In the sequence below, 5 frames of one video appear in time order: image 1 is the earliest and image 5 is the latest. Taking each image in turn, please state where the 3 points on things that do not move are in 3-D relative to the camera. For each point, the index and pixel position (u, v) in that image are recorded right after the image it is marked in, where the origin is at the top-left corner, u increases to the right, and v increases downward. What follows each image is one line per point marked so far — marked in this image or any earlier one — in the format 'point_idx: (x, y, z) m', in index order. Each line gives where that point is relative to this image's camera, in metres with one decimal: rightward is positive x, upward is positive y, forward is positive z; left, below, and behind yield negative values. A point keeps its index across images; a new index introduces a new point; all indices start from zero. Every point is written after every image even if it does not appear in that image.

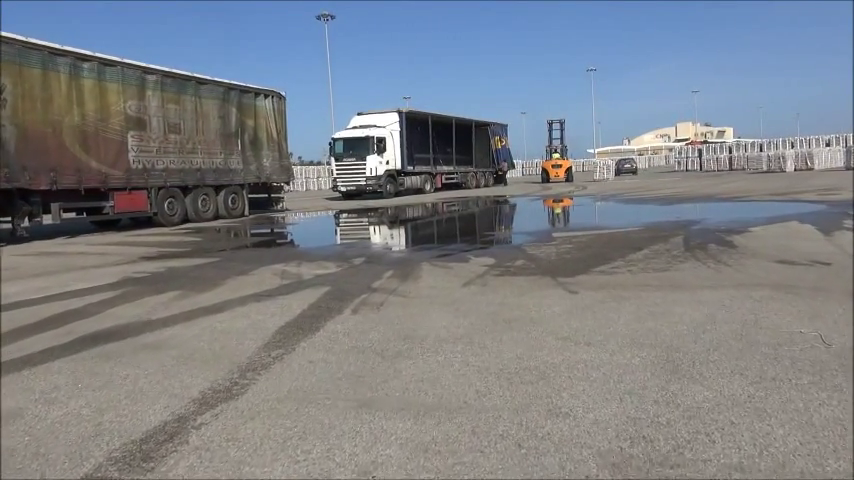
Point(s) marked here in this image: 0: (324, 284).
0: (-1.2, -0.5, +9.5) m
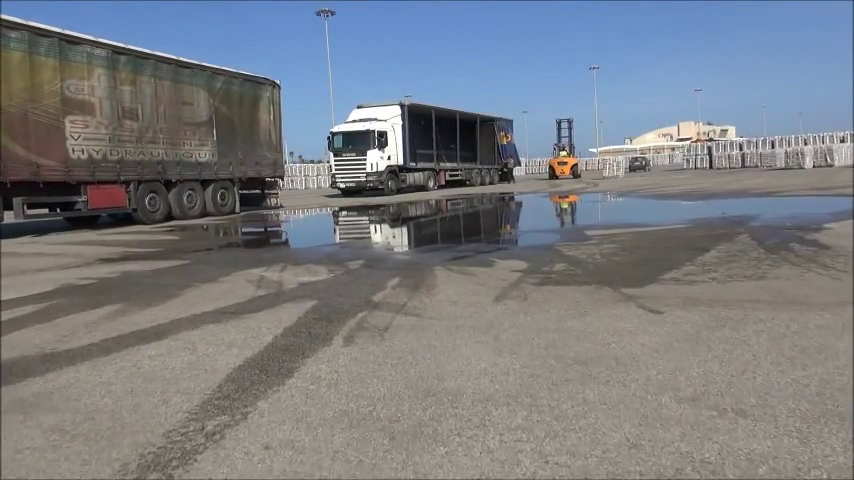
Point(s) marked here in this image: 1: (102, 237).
0: (-1.0, -0.5, +7.2) m
1: (-6.7, 0.0, +17.2) m
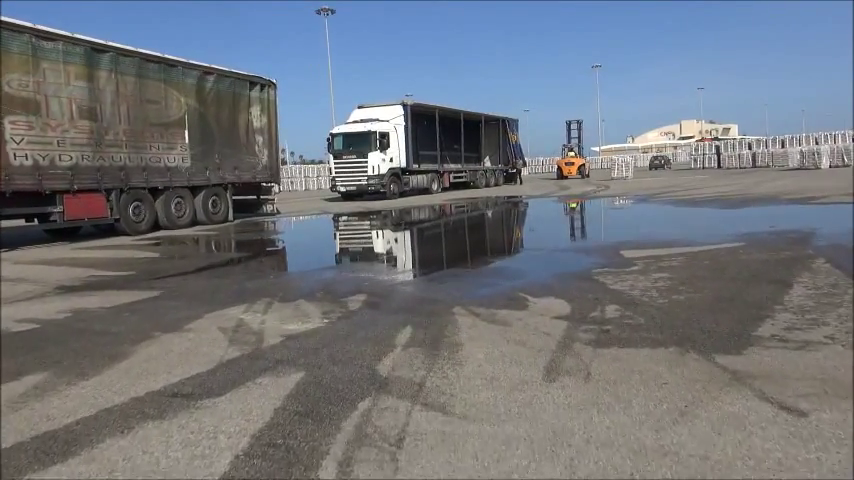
0: (-0.9, -0.8, +5.5) m
1: (-6.5, -0.3, +15.4) m
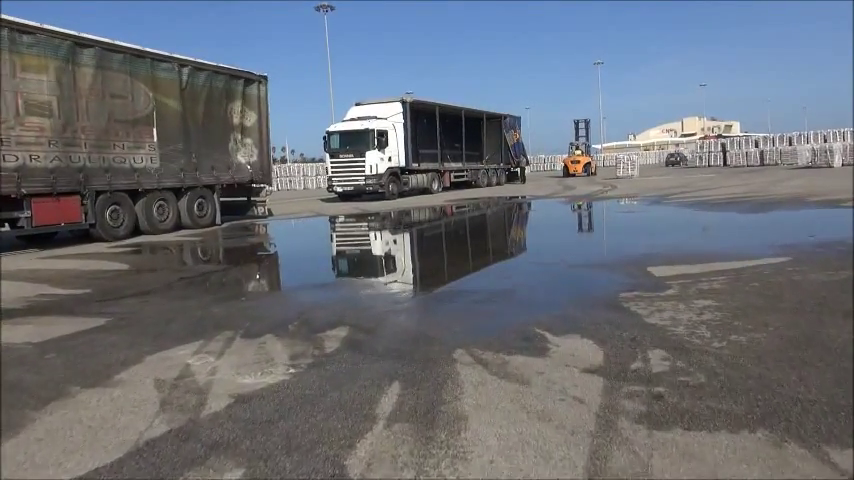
0: (-0.9, -1.0, +3.9) m
1: (-6.5, -0.4, +13.9) m
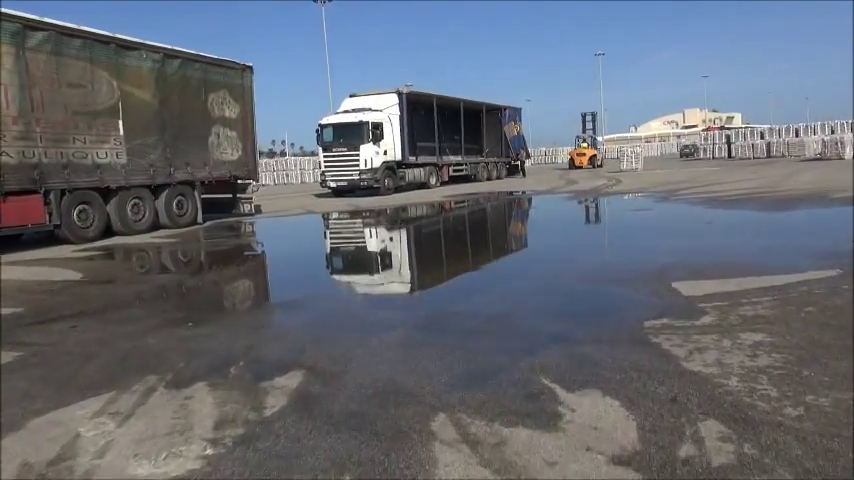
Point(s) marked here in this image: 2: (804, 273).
0: (-1.1, -1.2, +2.4) m
1: (-6.7, -0.5, +12.4) m
2: (+3.8, -0.3, +8.4) m
